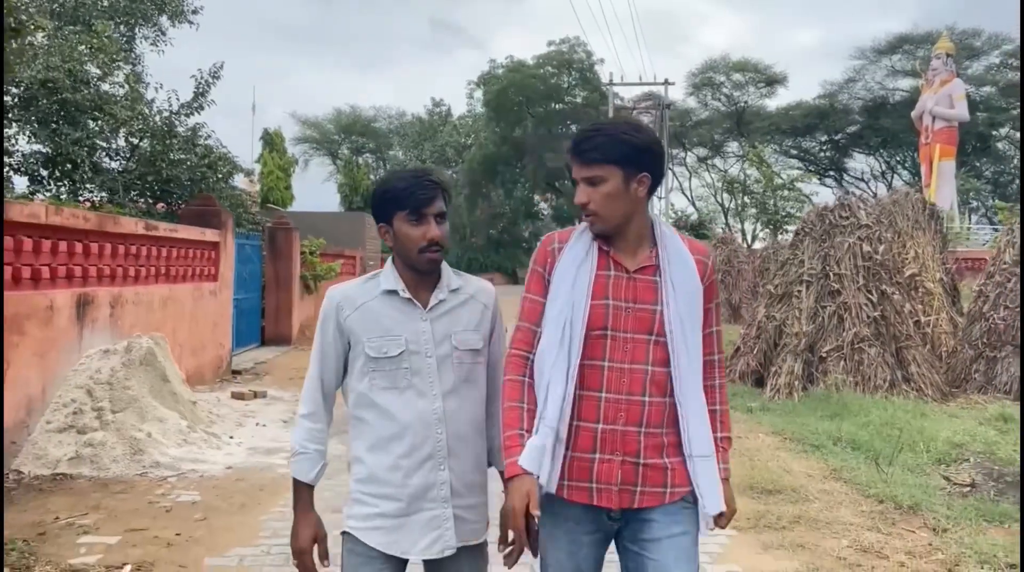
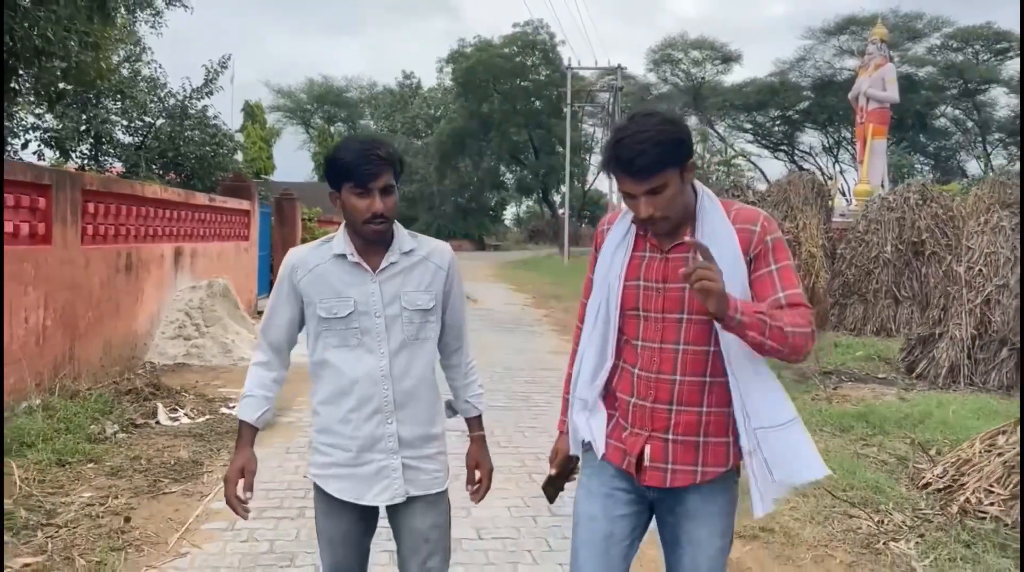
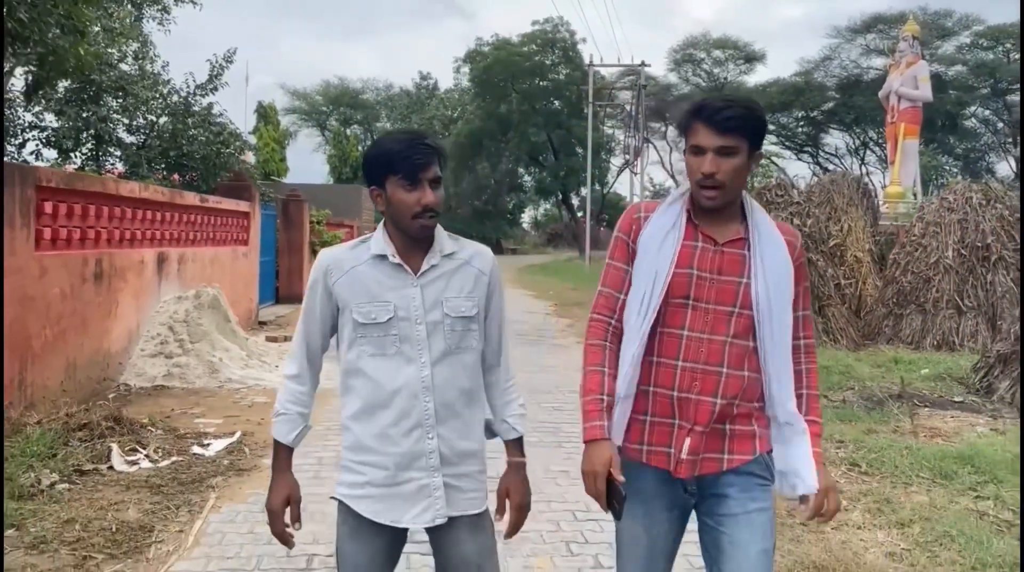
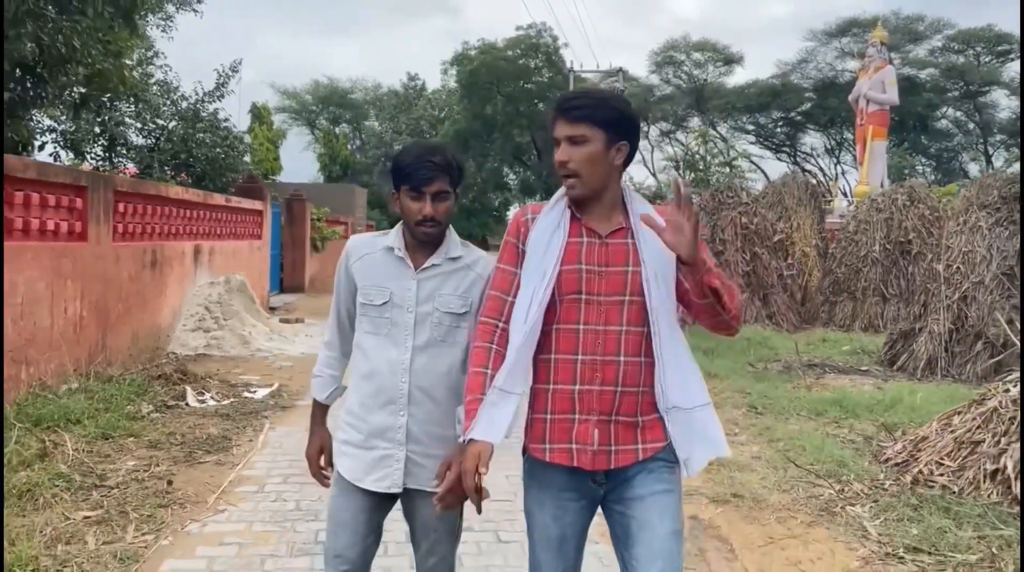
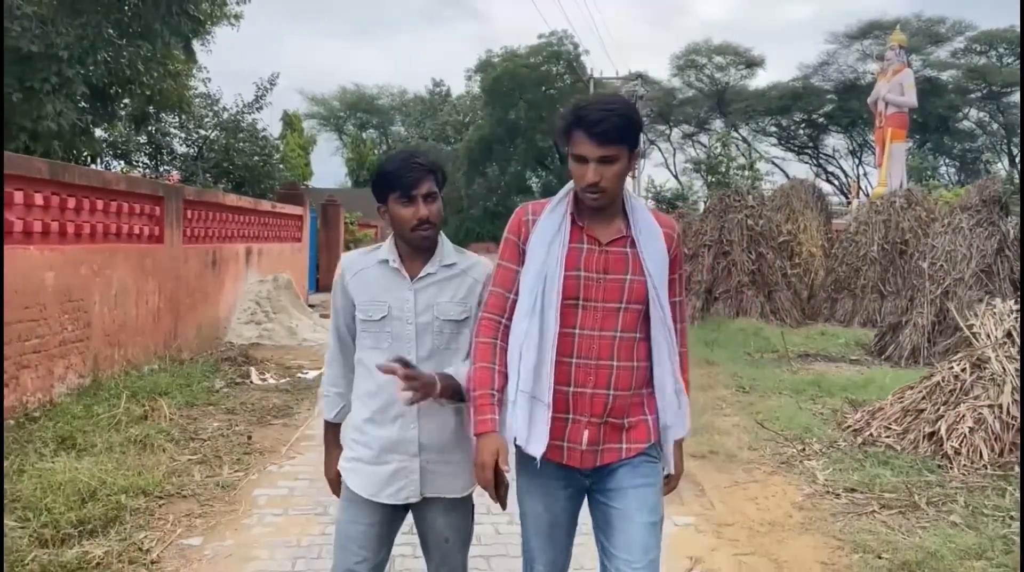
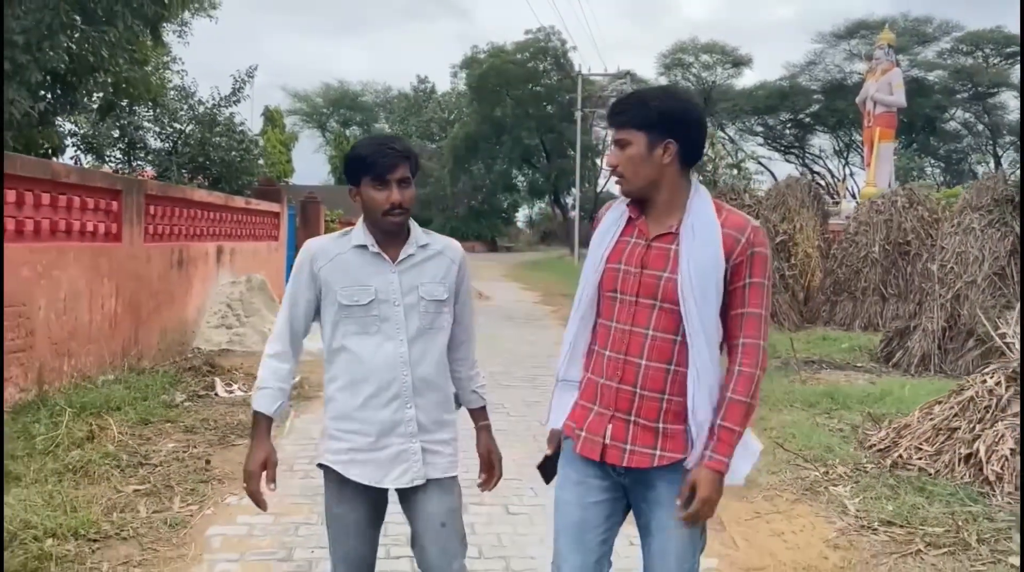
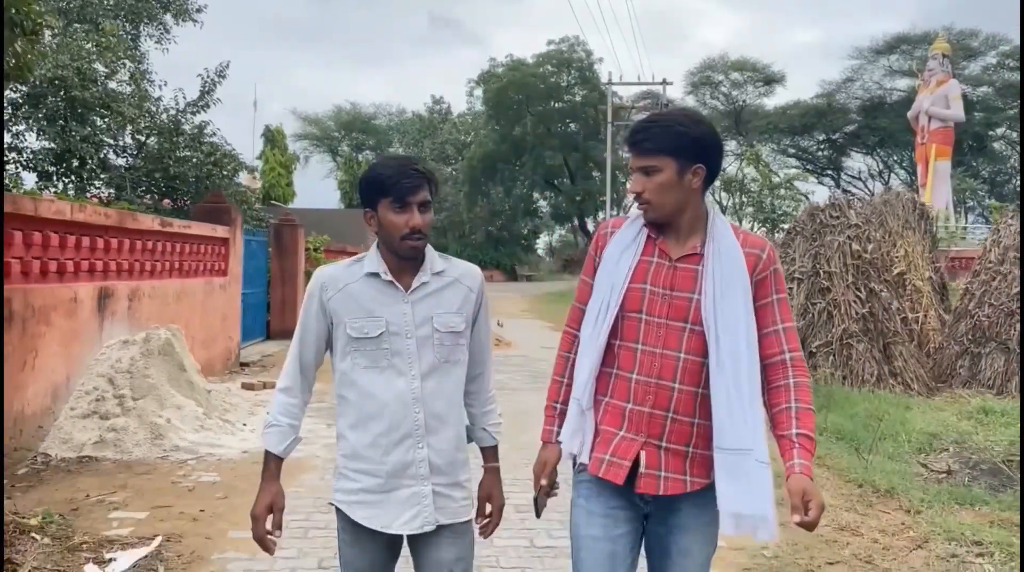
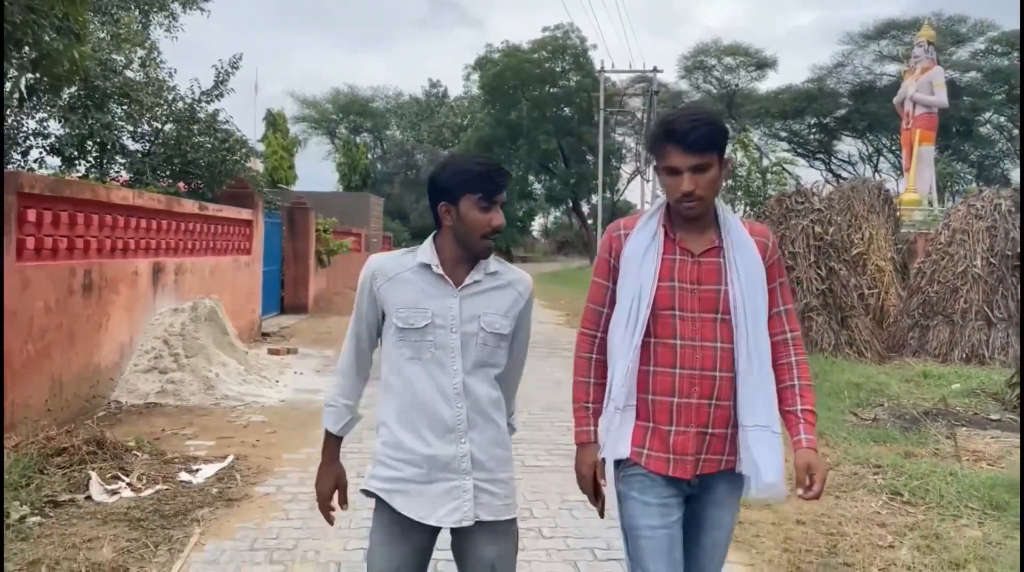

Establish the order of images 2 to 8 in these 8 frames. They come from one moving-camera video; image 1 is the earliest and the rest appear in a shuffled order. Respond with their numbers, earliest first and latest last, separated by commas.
7, 8, 3, 2, 4, 6, 5
